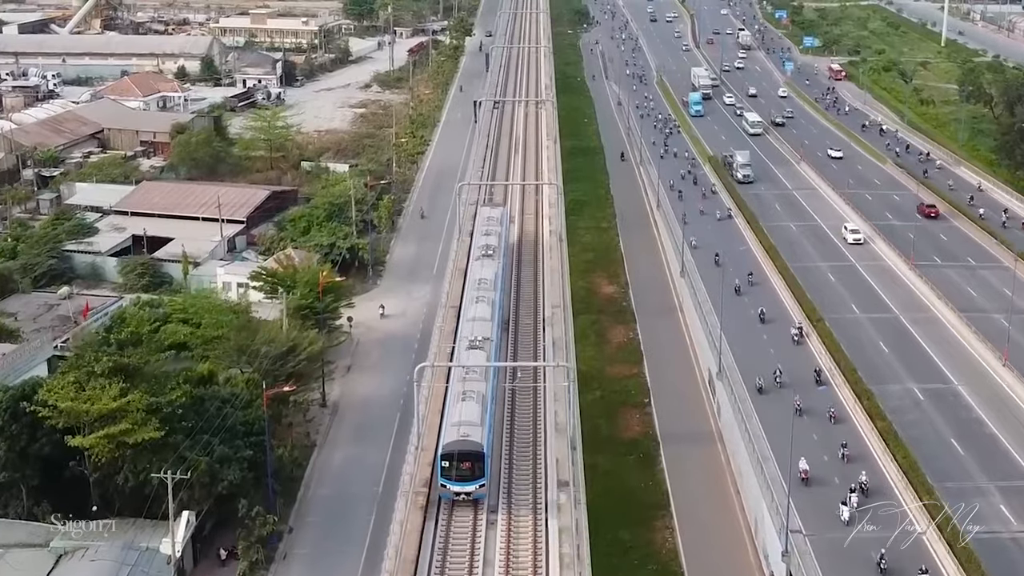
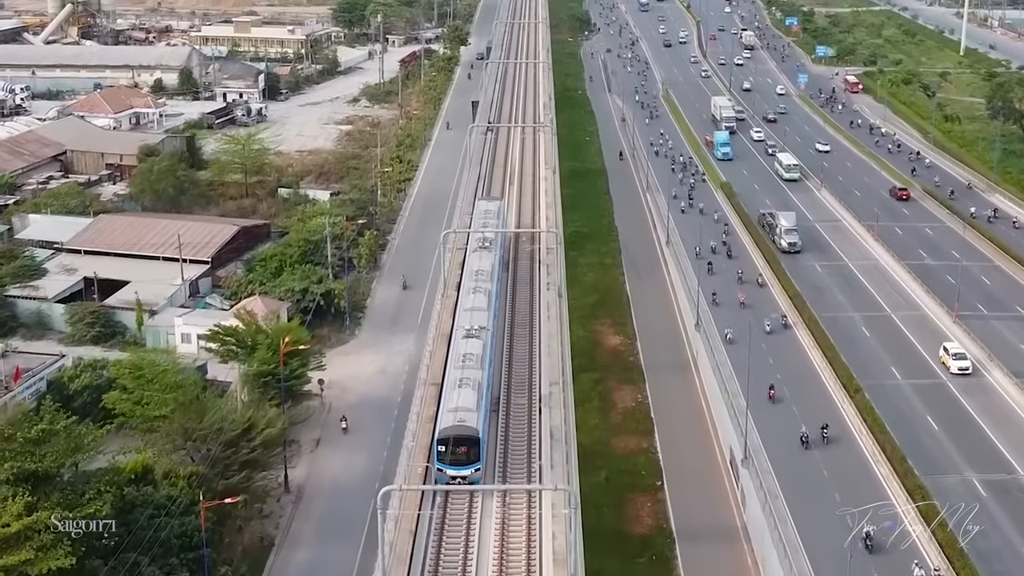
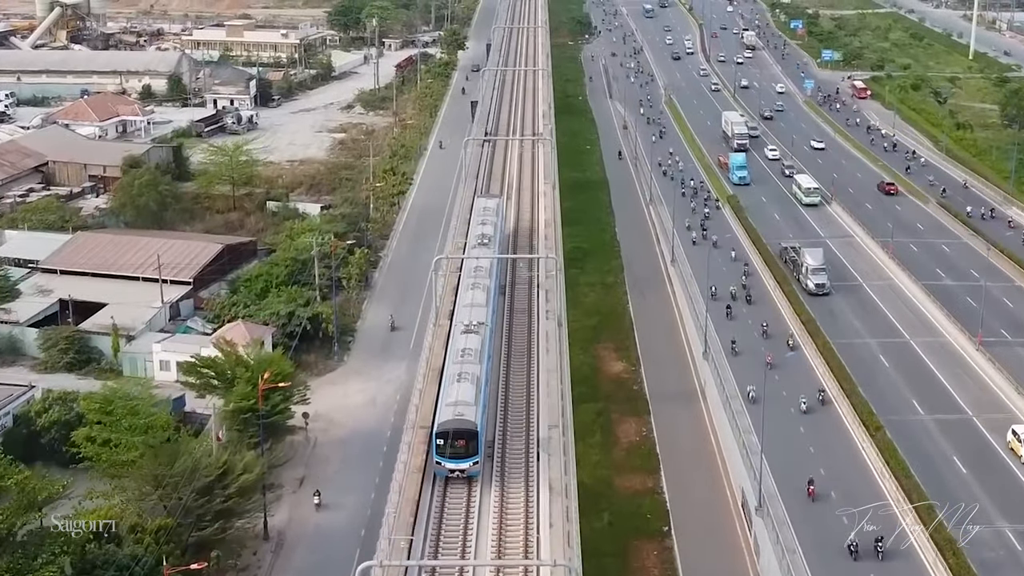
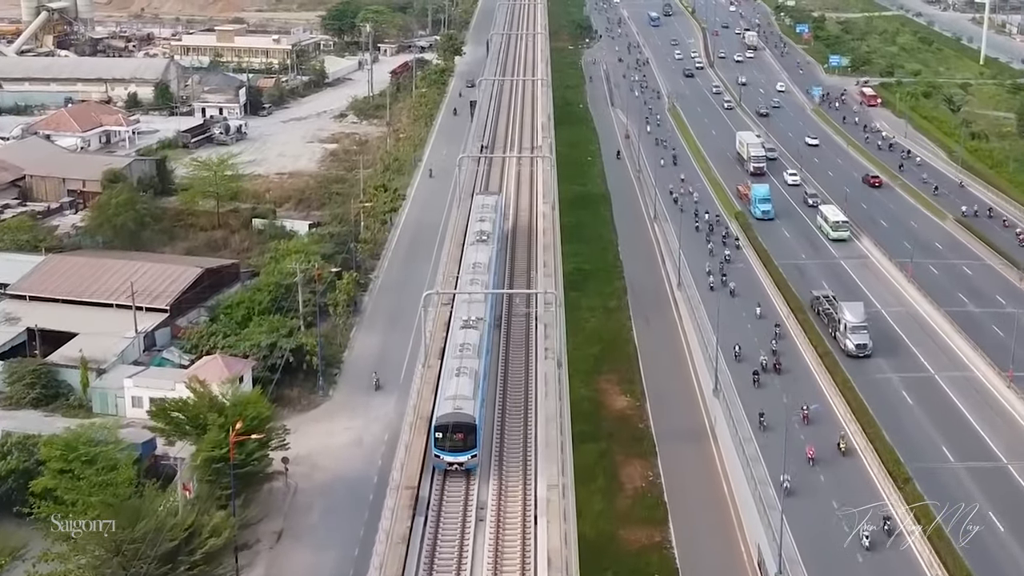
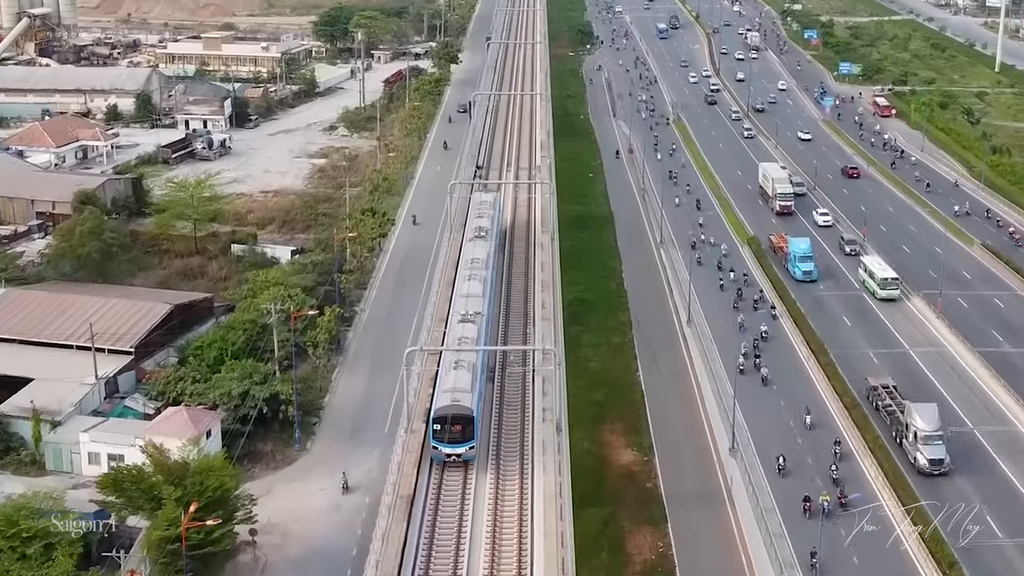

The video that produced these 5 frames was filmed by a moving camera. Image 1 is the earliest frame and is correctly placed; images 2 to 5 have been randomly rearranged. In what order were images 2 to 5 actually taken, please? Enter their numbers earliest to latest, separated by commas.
2, 3, 4, 5
